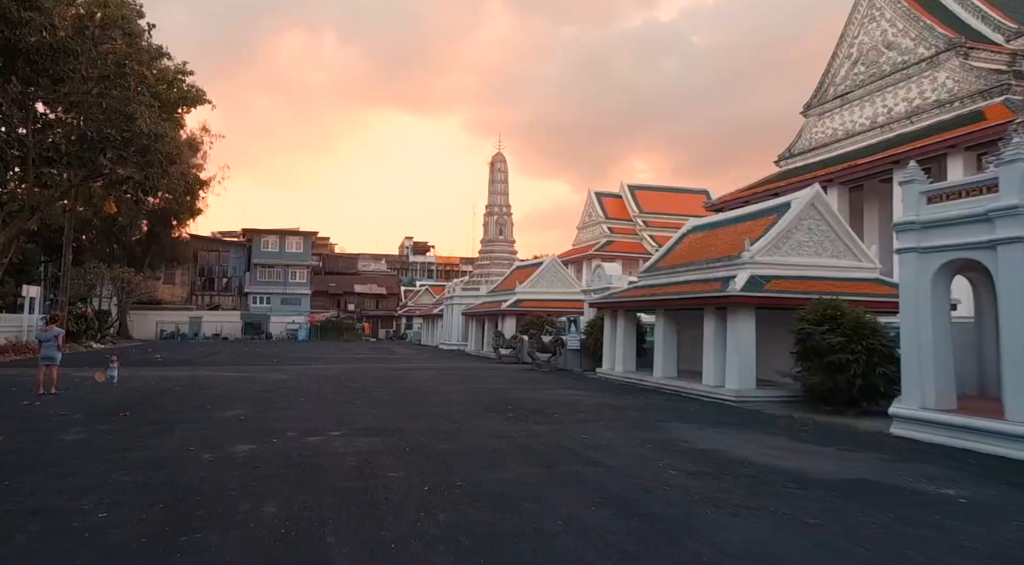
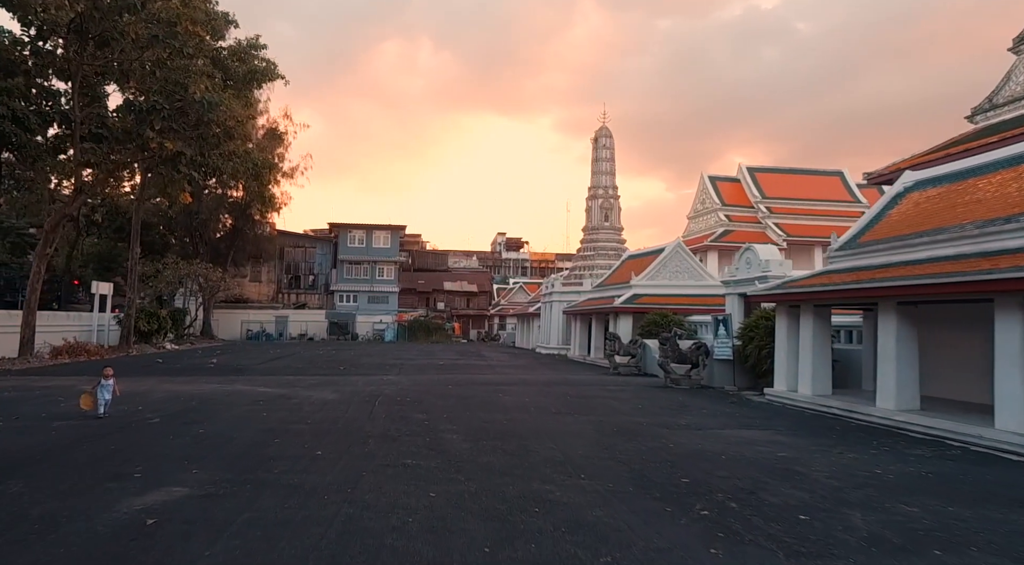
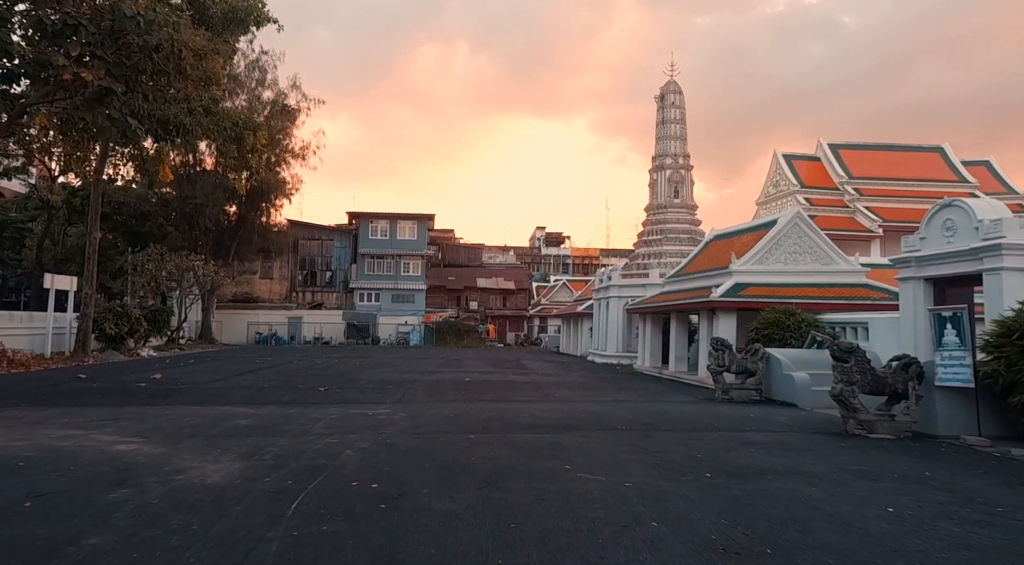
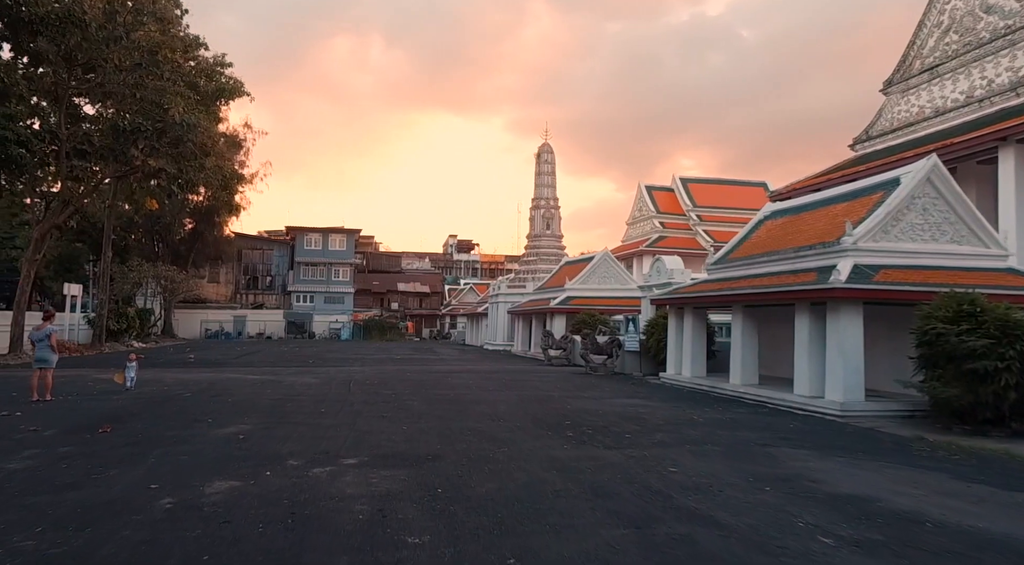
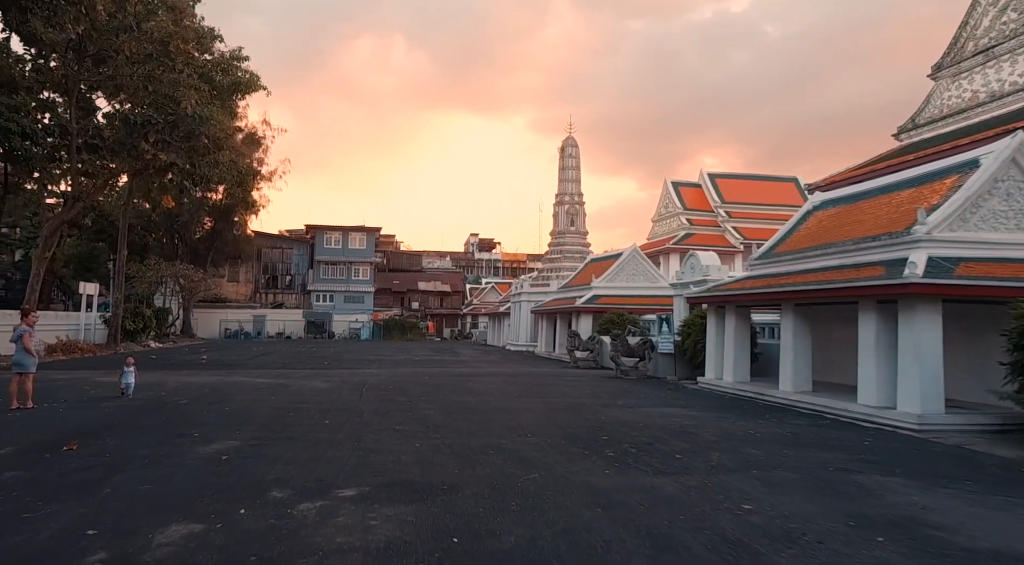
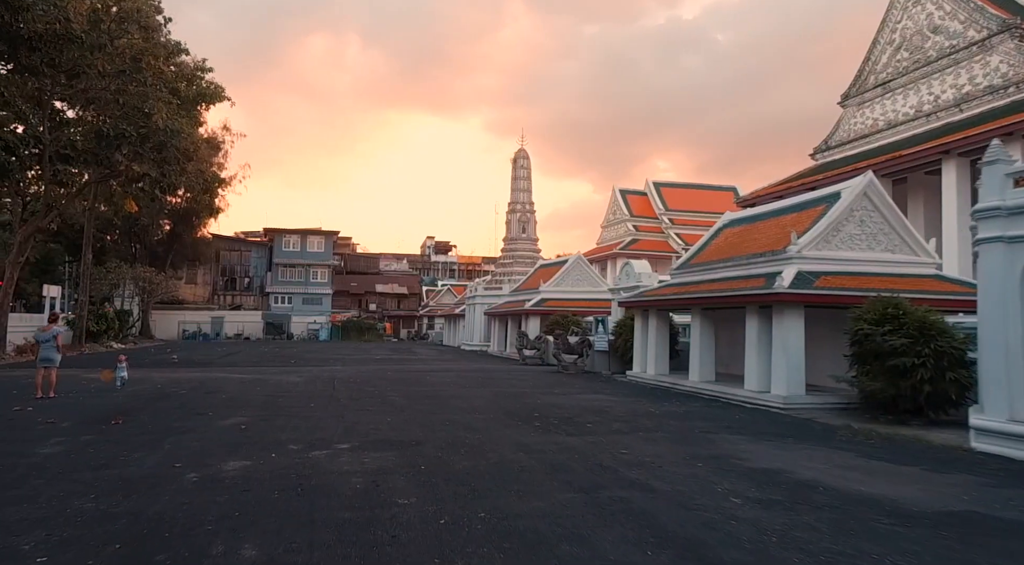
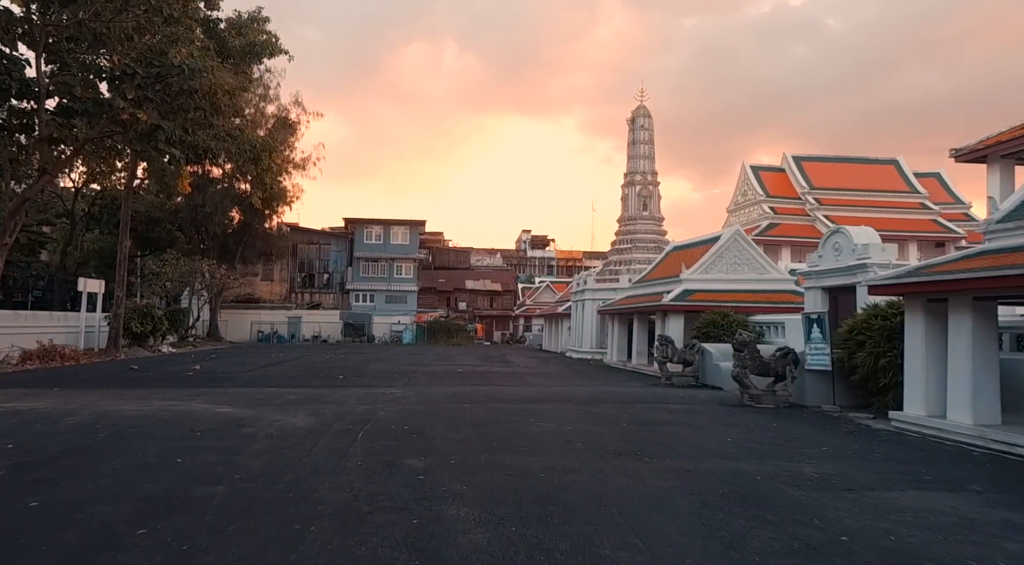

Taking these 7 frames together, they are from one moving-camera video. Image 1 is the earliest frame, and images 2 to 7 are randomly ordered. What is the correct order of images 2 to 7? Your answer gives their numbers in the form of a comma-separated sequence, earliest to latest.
6, 4, 5, 2, 7, 3
